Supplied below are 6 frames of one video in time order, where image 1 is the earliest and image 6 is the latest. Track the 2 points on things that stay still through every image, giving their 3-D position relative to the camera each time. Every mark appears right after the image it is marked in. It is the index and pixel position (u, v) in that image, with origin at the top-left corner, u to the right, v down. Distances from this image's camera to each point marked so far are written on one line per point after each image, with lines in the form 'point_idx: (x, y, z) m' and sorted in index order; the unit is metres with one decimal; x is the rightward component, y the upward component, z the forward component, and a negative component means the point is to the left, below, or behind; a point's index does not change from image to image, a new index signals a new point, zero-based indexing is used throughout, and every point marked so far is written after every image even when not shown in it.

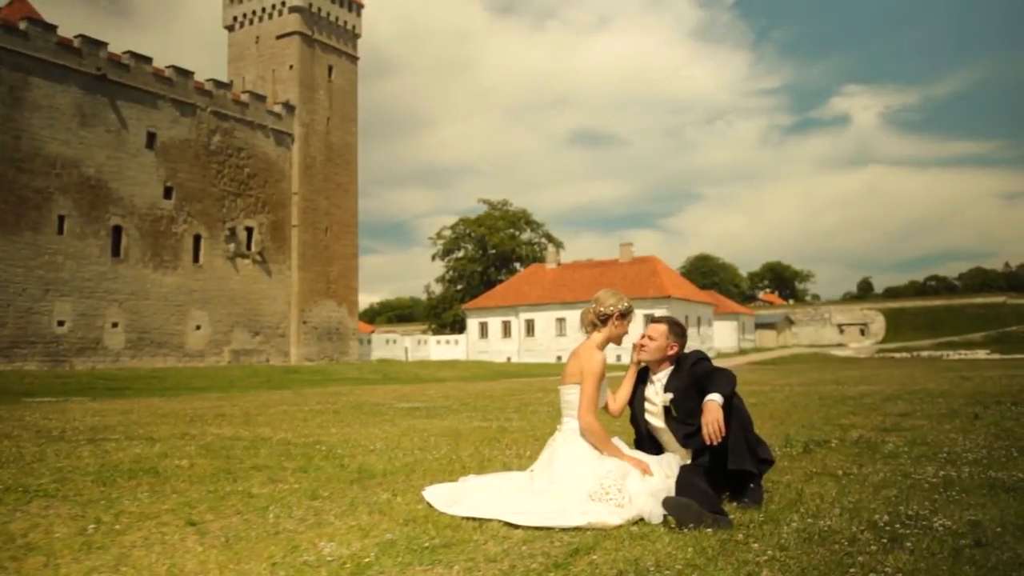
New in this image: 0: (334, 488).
0: (-1.1, -1.3, +5.0) m
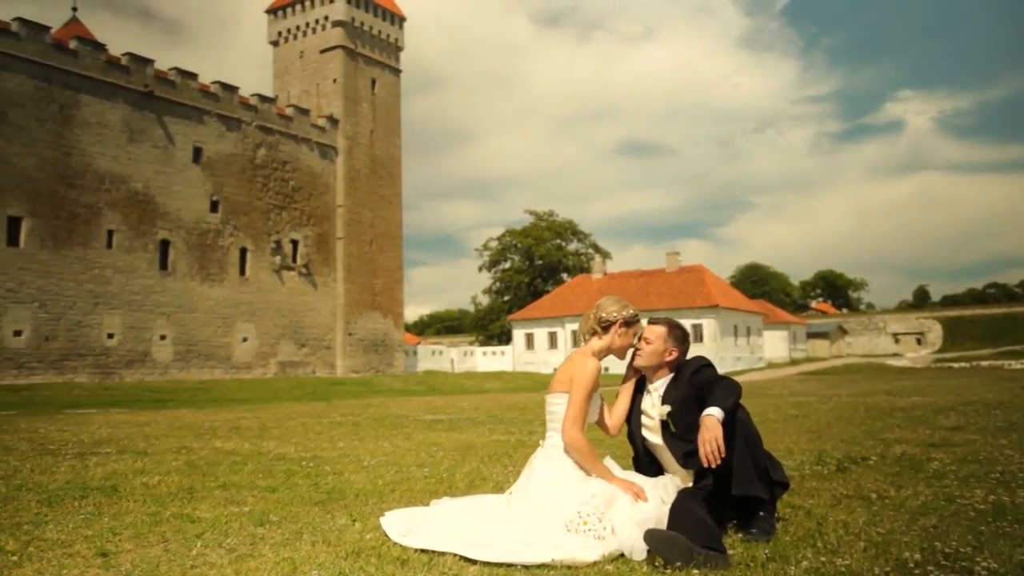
0: (-1.3, -1.3, +4.5) m
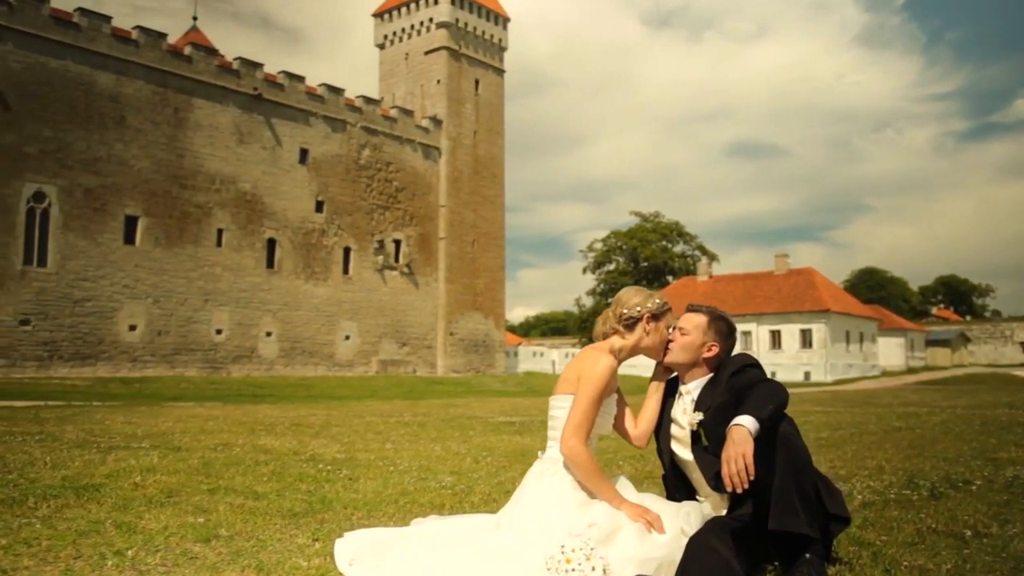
0: (-1.3, -1.1, +3.9) m
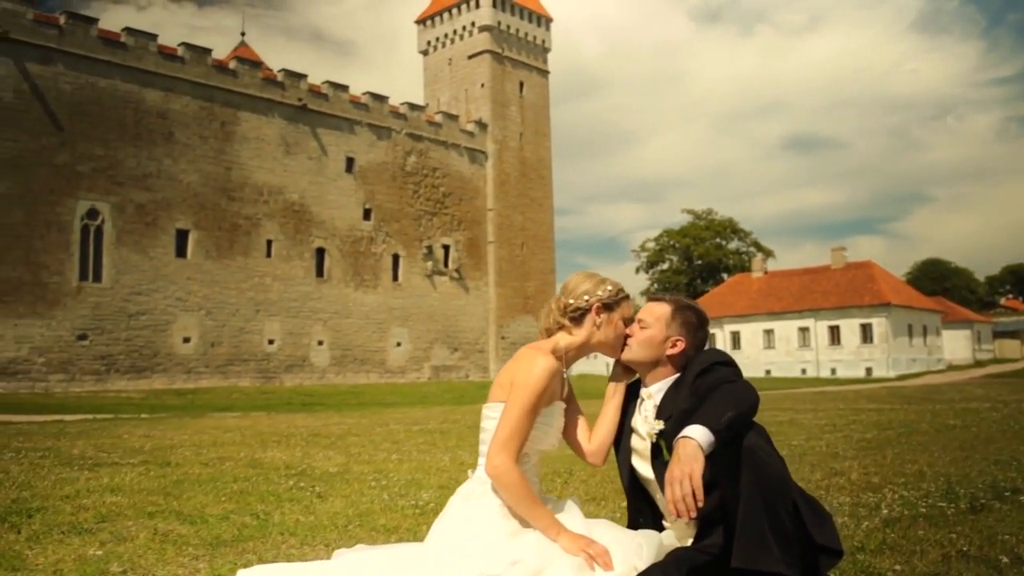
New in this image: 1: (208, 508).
0: (-1.5, -1.1, +3.4) m
1: (-1.8, -1.3, +4.8) m
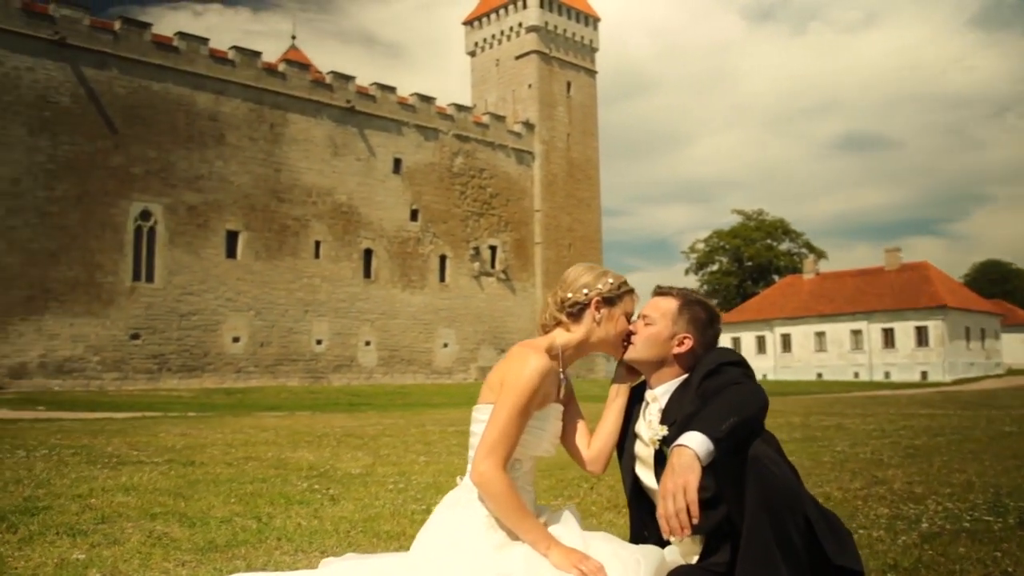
0: (-1.5, -1.1, +3.3) m
1: (-1.7, -1.3, +4.7) m
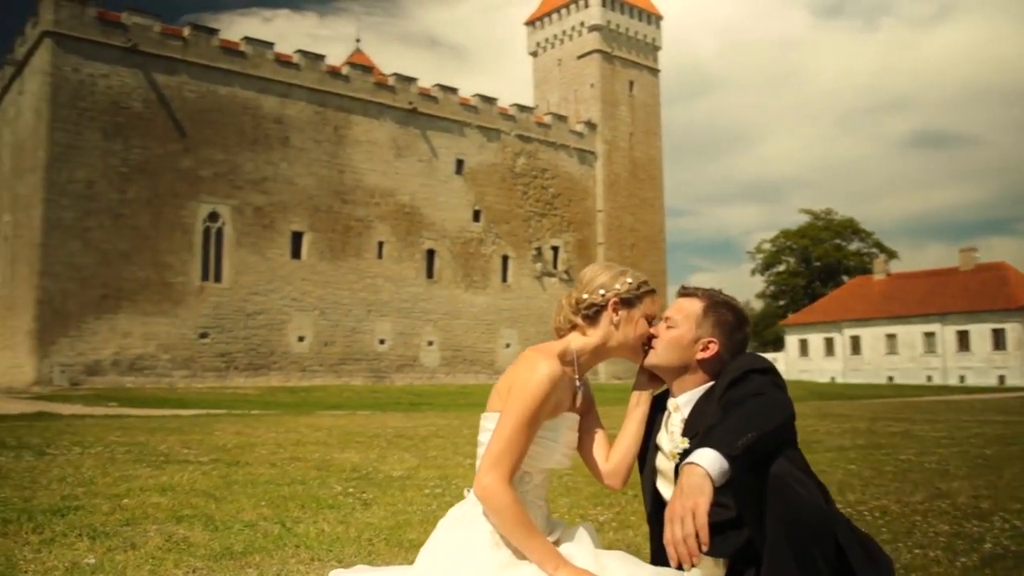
0: (-1.5, -1.1, +3.2) m
1: (-1.5, -1.3, +4.6) m
